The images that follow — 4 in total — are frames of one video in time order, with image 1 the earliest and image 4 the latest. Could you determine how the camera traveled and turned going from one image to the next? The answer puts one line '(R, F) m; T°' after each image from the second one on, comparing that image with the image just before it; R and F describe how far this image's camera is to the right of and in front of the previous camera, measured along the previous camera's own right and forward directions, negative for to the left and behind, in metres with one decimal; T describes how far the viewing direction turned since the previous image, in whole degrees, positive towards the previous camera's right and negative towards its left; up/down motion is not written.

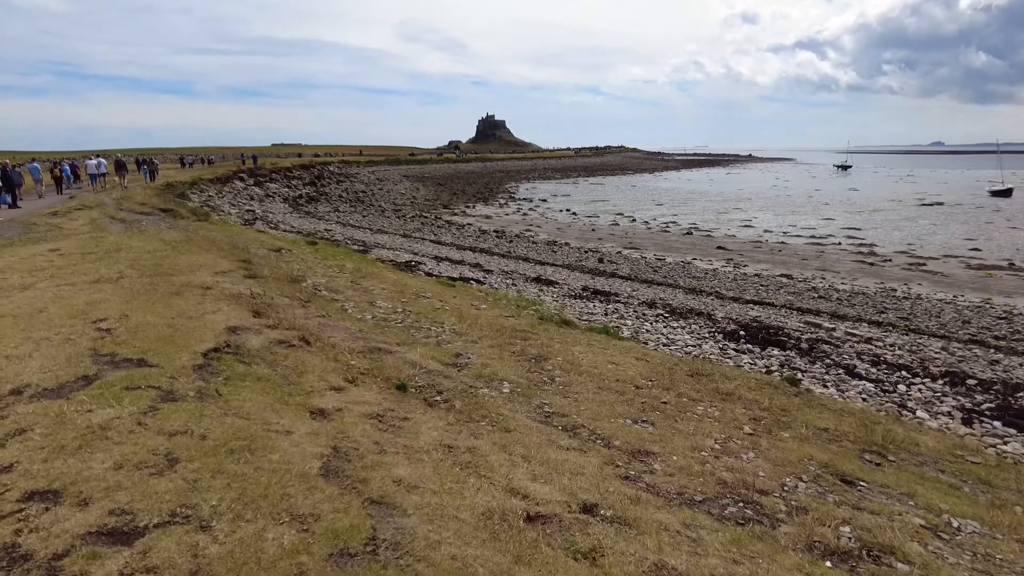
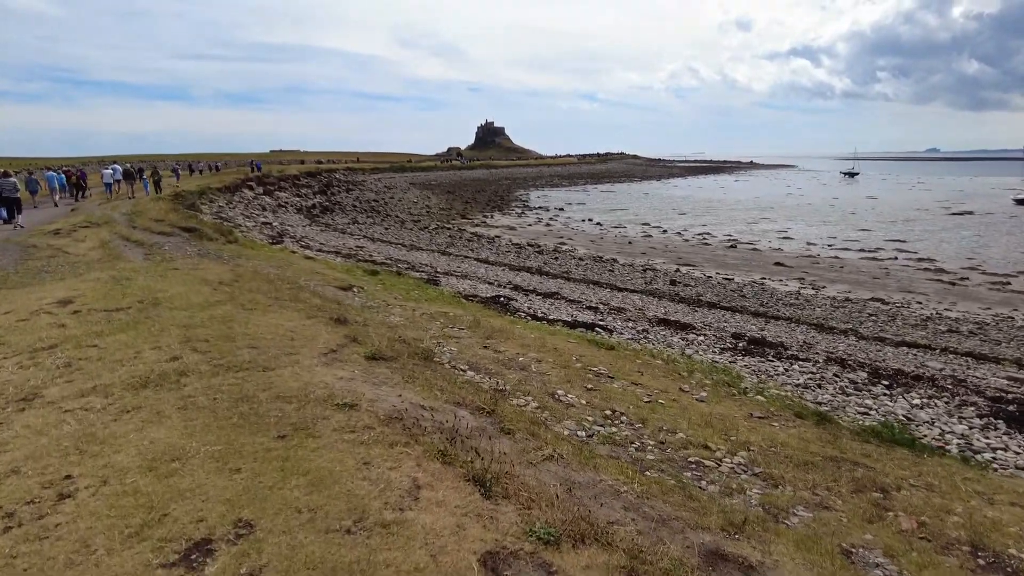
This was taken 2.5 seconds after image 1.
(-4.3, +5.6) m; 0°
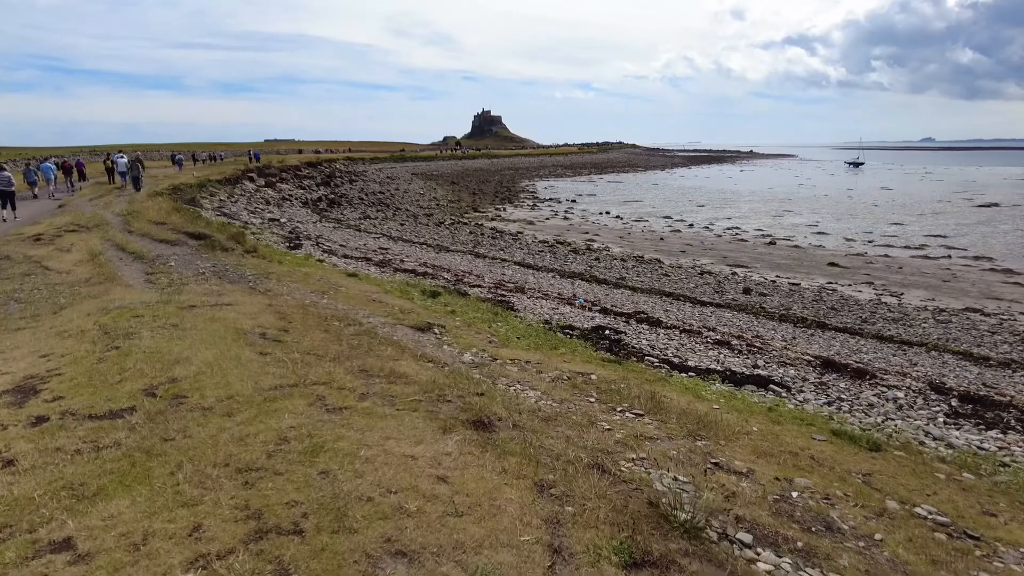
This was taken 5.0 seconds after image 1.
(-3.2, +5.3) m; 0°
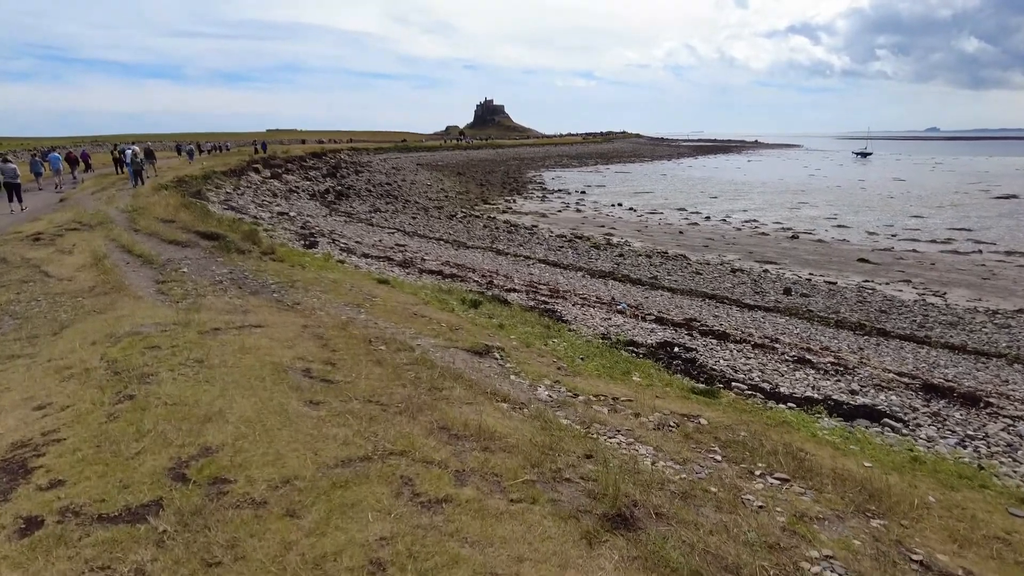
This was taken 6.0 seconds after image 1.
(-1.4, +2.1) m; 0°
